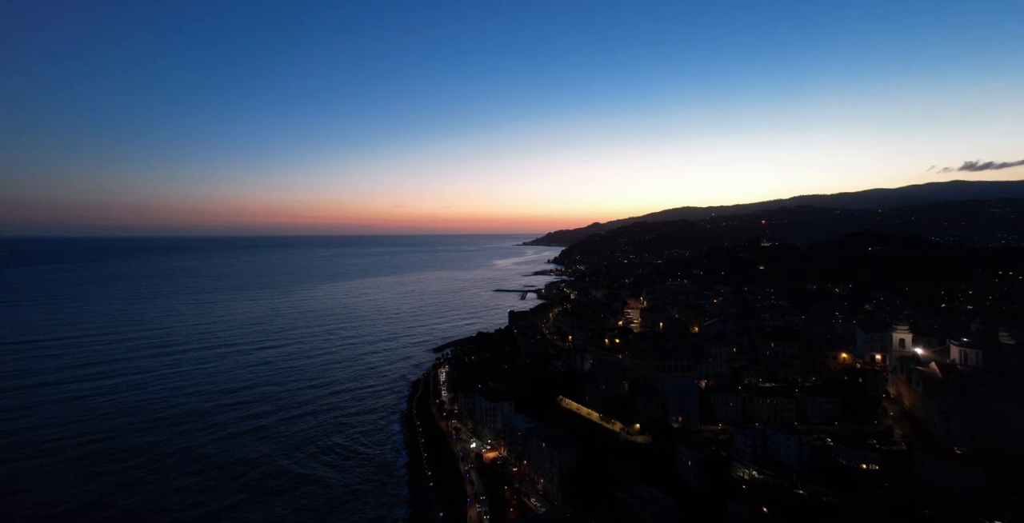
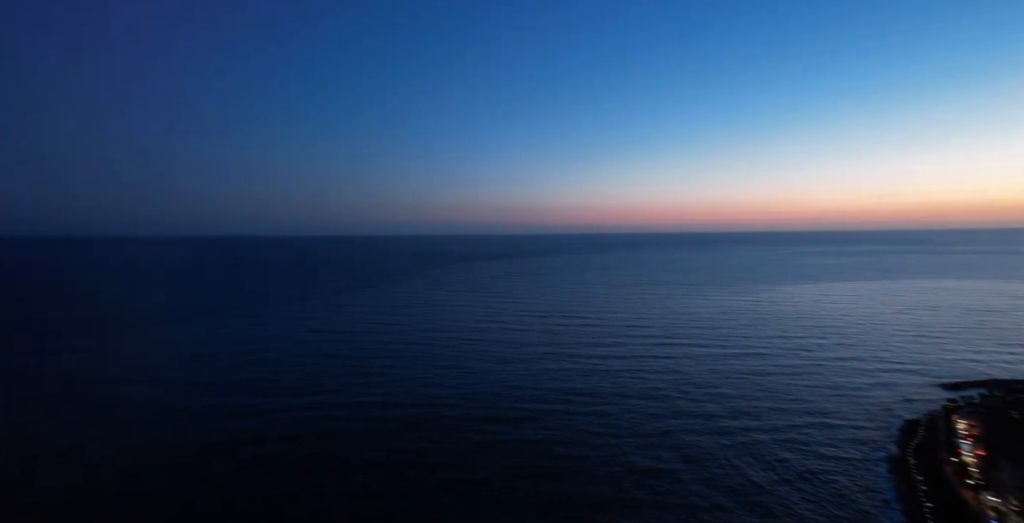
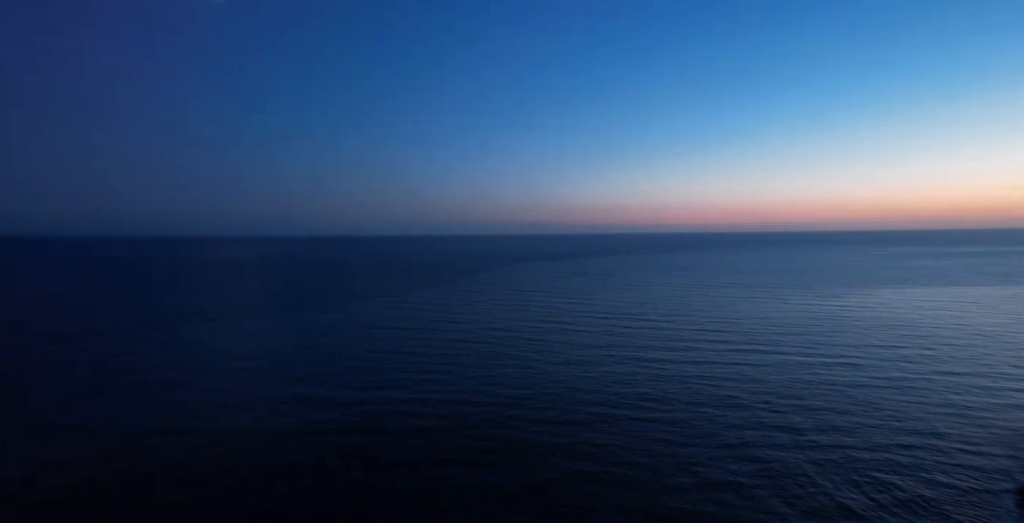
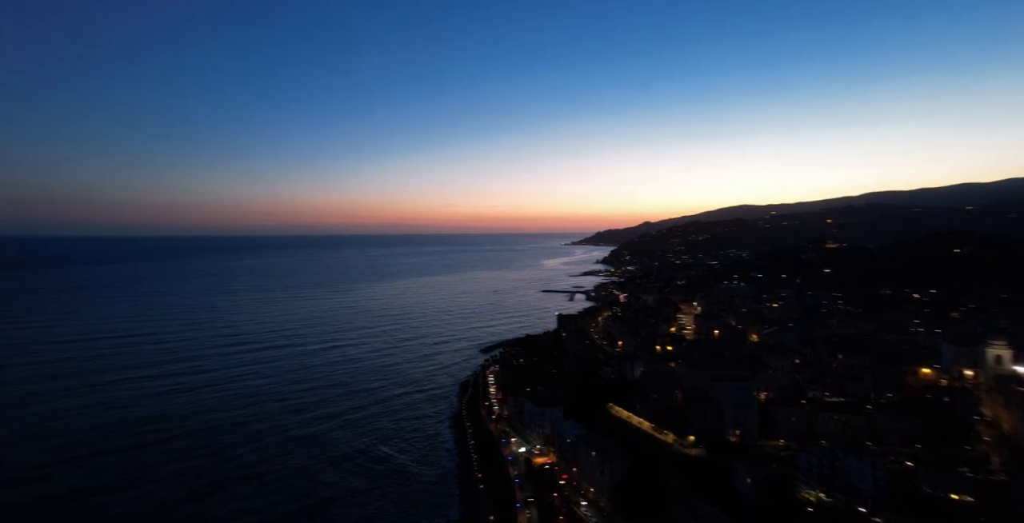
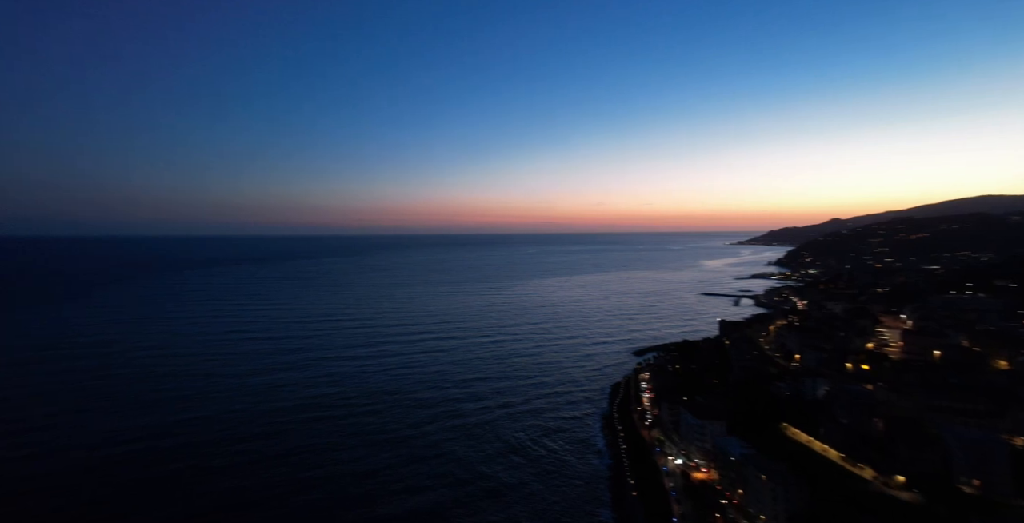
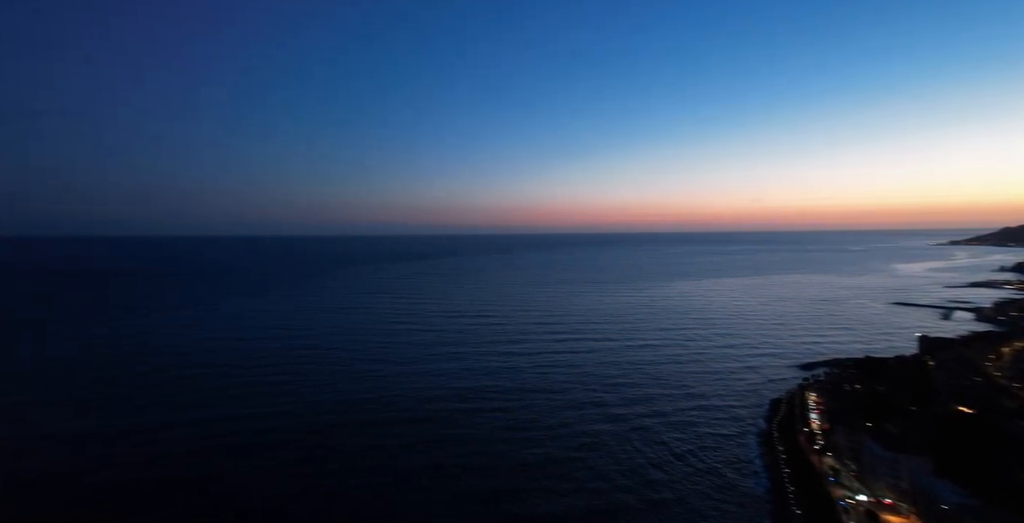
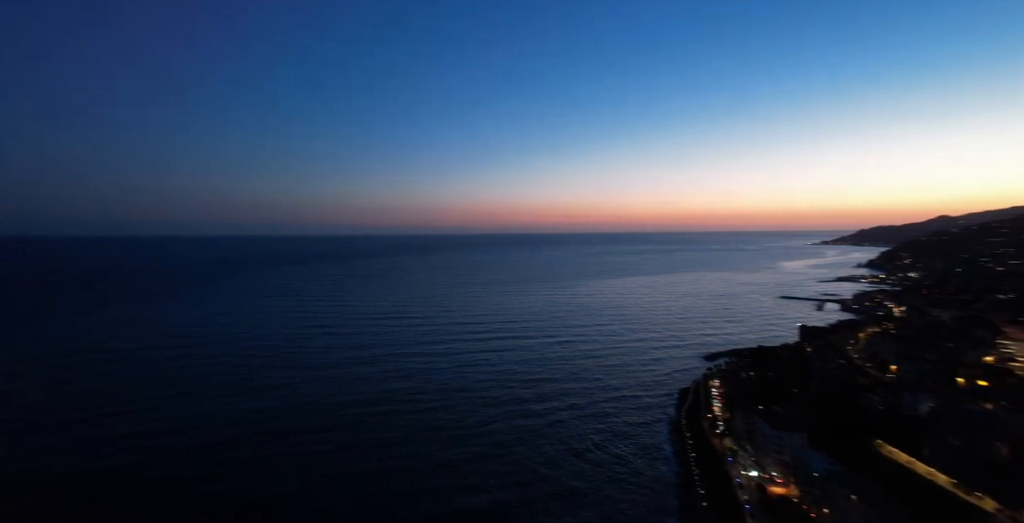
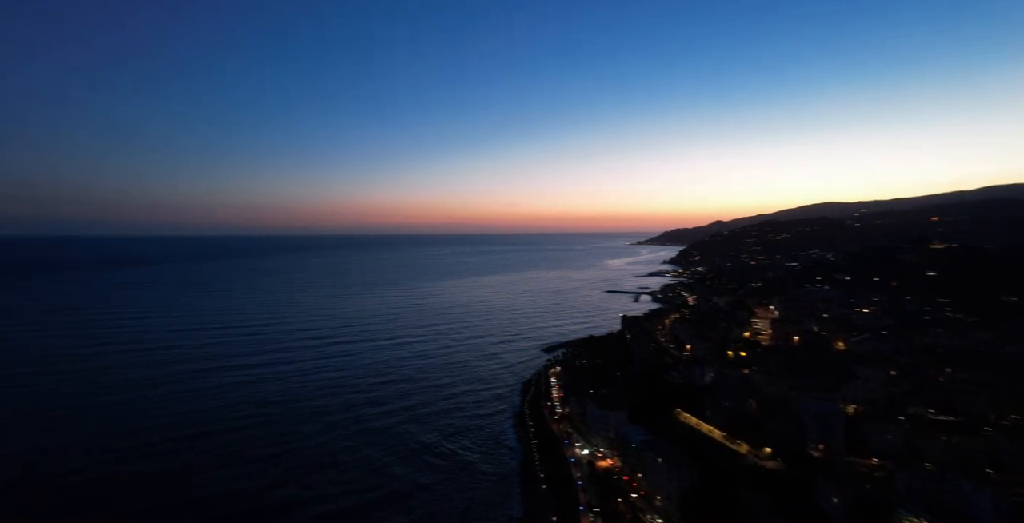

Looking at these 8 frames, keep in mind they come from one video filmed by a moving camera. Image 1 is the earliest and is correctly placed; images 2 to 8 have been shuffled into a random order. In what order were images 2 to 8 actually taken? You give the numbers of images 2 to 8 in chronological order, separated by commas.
4, 8, 5, 7, 6, 2, 3
